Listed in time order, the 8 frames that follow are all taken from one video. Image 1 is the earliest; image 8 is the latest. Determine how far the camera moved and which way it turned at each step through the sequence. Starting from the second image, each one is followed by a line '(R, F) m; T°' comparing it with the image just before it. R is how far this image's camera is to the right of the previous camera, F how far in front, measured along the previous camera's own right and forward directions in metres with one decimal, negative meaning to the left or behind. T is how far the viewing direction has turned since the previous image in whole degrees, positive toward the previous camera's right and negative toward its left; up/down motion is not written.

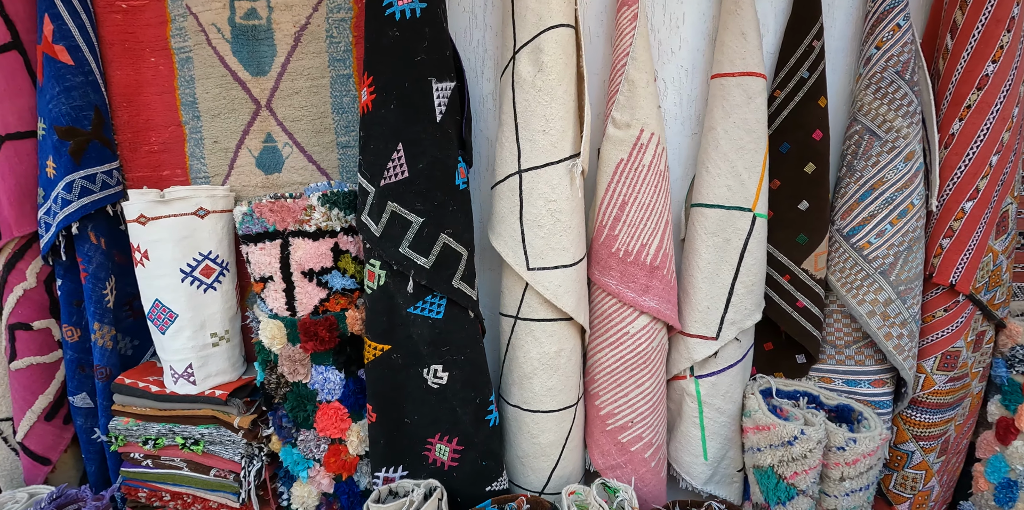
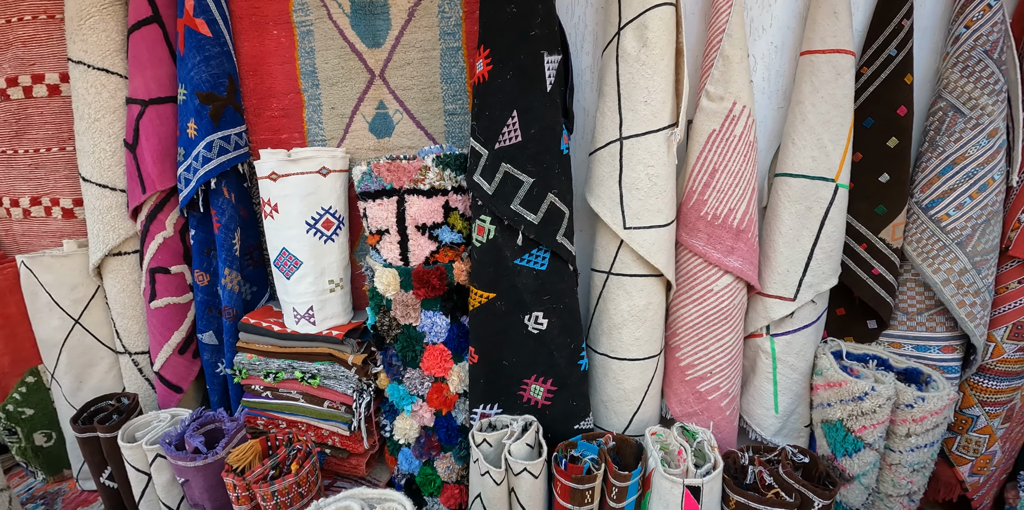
(-0.2, -0.1) m; -3°
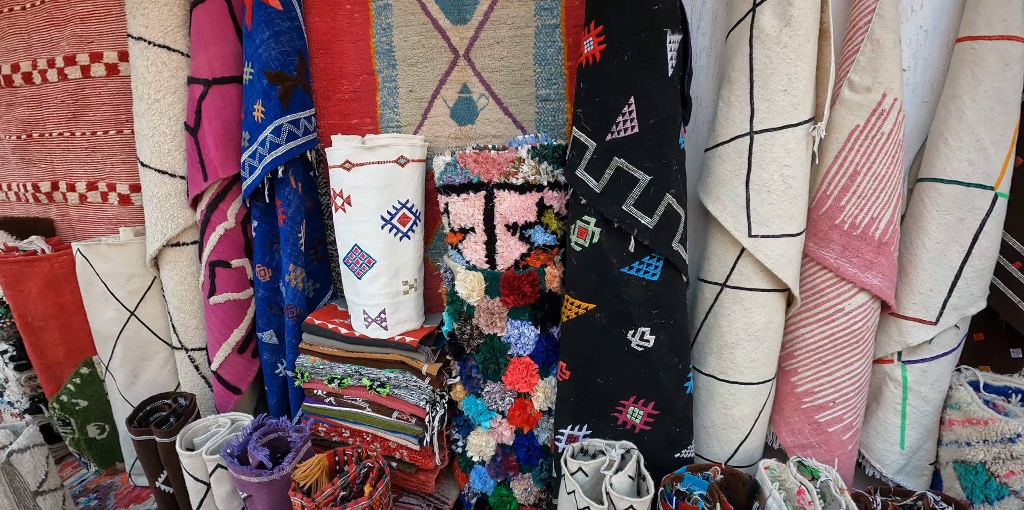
(-0.2, +0.1) m; -2°
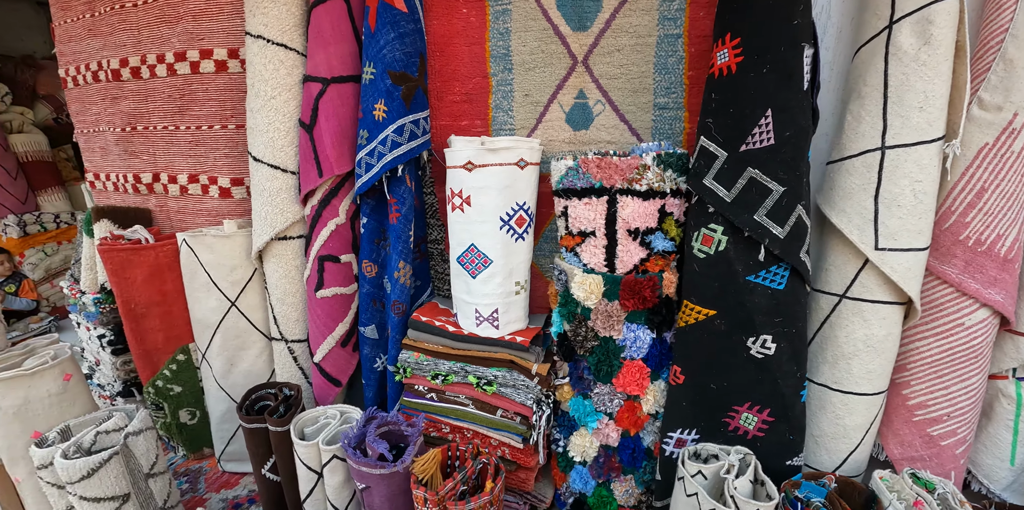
(-0.3, 0.0) m; -1°
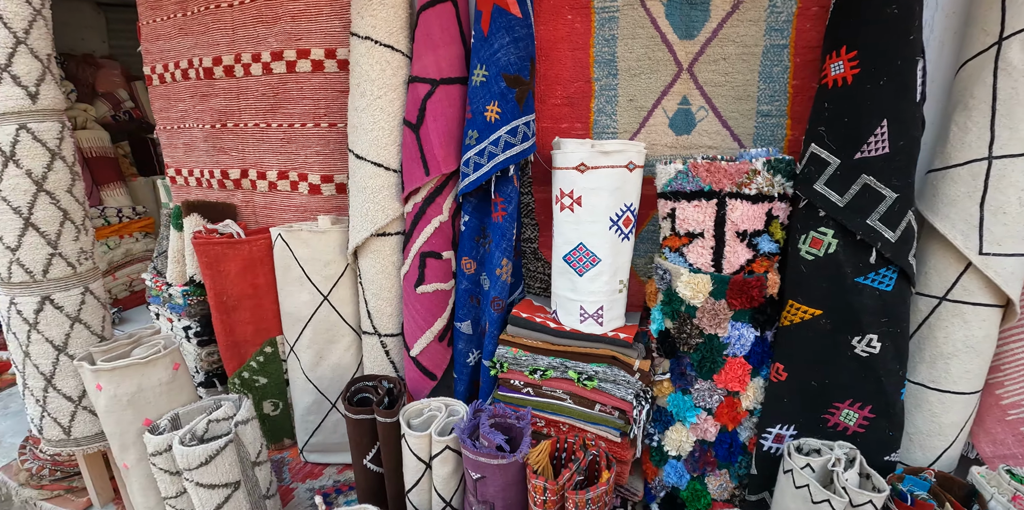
(-0.3, 0.0) m; 0°
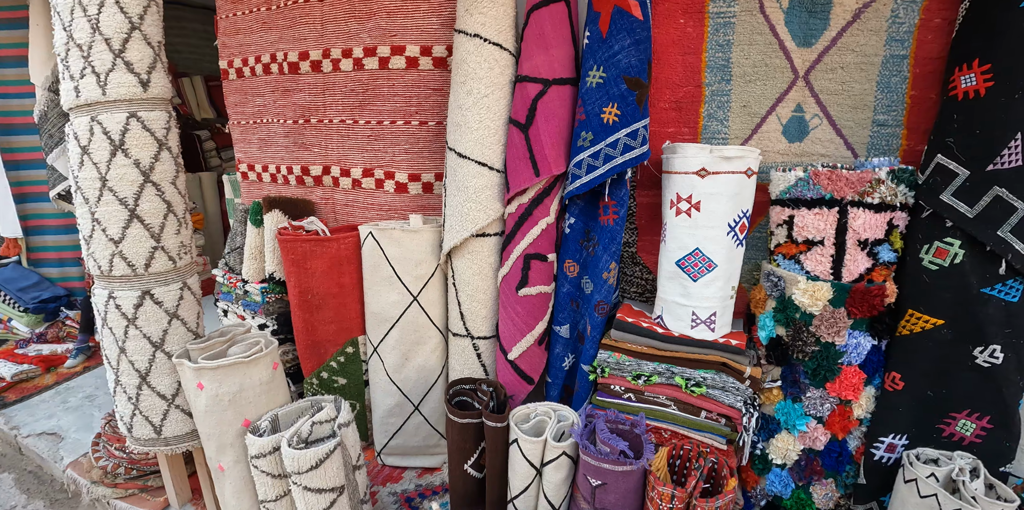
(-0.4, 0.0) m; +1°
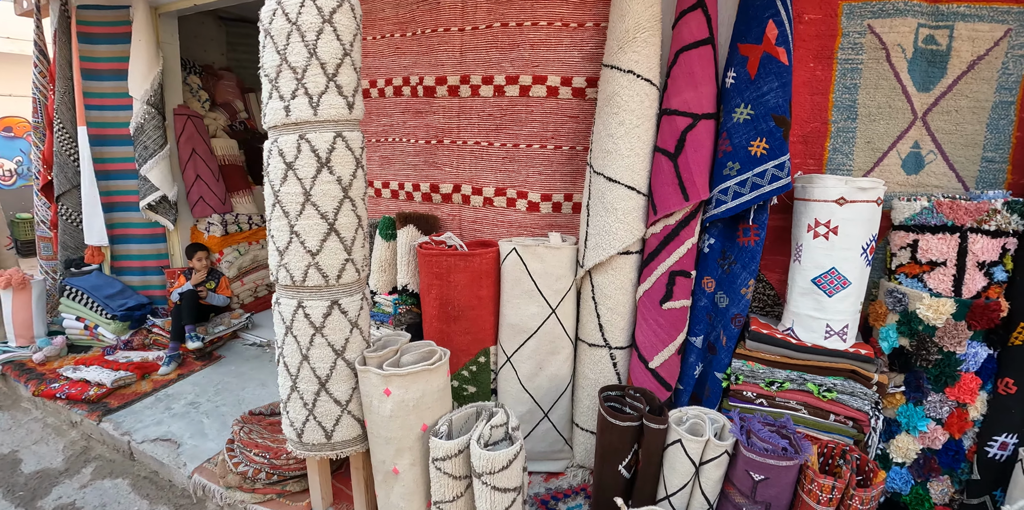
(-0.6, -0.1) m; +2°
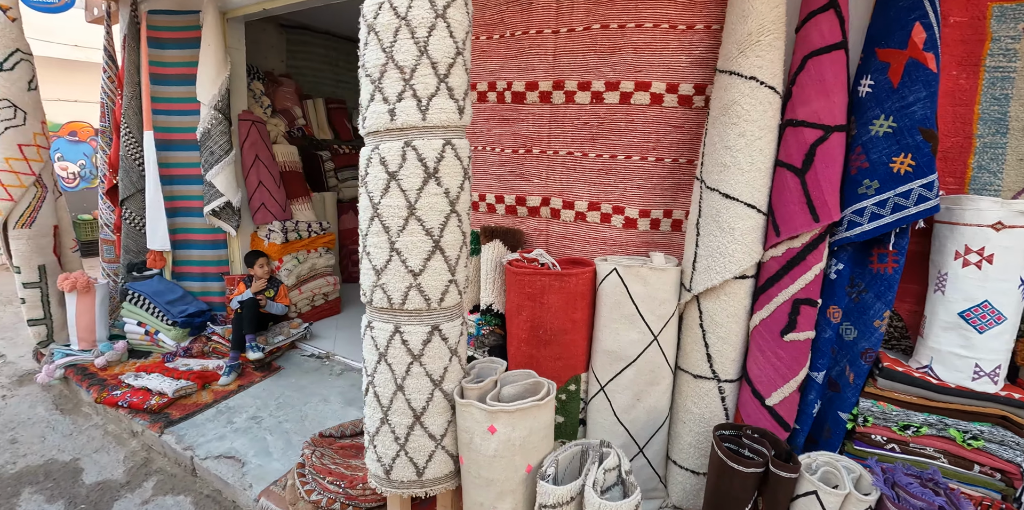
(-0.3, +0.1) m; -2°
